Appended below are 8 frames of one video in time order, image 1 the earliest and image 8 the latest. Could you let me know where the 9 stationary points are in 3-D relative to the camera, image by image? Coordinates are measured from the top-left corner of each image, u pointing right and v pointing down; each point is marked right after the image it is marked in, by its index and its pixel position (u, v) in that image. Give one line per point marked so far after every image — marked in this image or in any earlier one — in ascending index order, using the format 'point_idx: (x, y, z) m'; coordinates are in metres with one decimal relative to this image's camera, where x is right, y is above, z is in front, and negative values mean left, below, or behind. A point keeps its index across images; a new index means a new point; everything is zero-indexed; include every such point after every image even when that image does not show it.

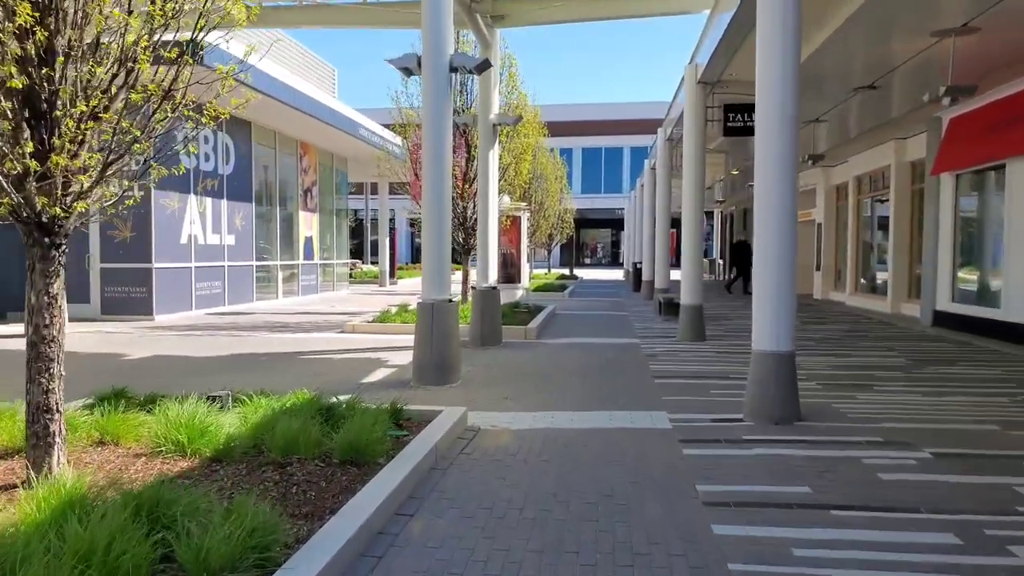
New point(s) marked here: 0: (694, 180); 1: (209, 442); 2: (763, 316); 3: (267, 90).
0: (+2.3, +1.3, +12.9) m
1: (-1.5, -0.7, +5.1) m
2: (+1.6, -0.2, +6.8) m
3: (-4.4, +3.4, +16.1) m
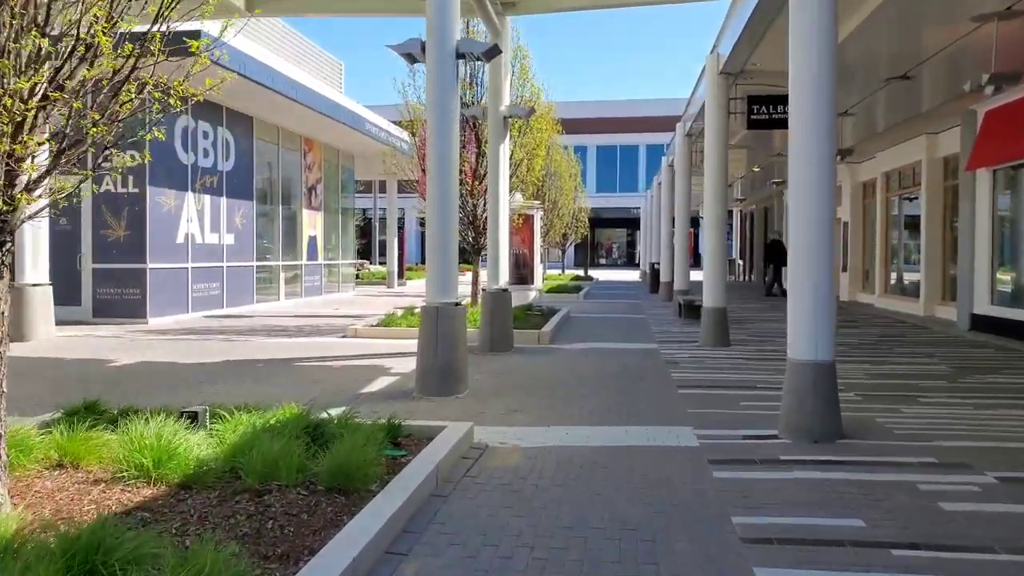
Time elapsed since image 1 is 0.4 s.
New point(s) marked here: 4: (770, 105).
0: (+2.4, +1.3, +12.3) m
1: (-1.4, -0.8, +4.4) m
2: (+1.7, -0.2, +6.1) m
3: (-4.2, +3.4, +15.6) m
4: (+3.1, +2.2, +12.4) m
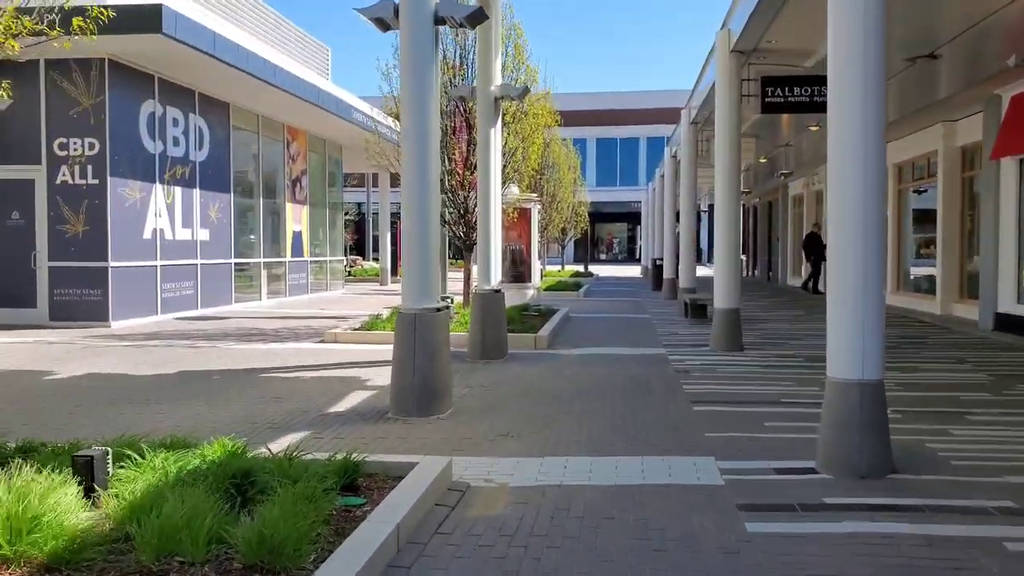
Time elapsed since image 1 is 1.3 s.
0: (+2.3, +1.3, +11.2) m
1: (-1.5, -0.8, +3.4) m
2: (+1.6, -0.2, +5.1) m
3: (-4.3, +3.4, +14.5) m
4: (+3.0, +2.2, +11.4) m
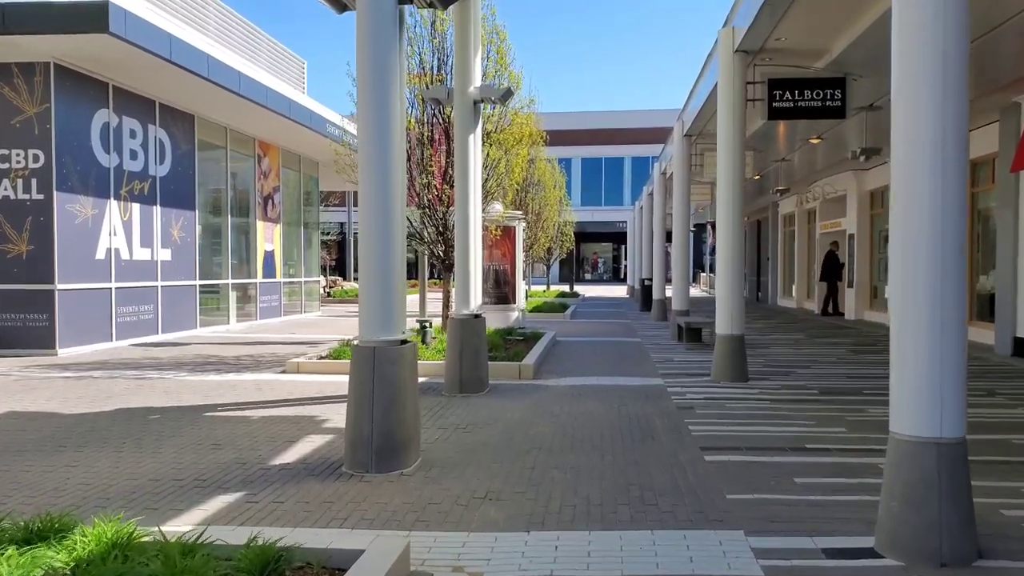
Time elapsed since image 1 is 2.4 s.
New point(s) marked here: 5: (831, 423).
0: (+2.2, +1.1, +10.2) m
1: (-1.6, -0.9, +2.3) m
2: (+1.5, -0.4, +4.0) m
3: (-4.5, +3.1, +13.4) m
4: (+2.8, +2.0, +10.4) m
5: (+2.3, -1.0, +7.5) m
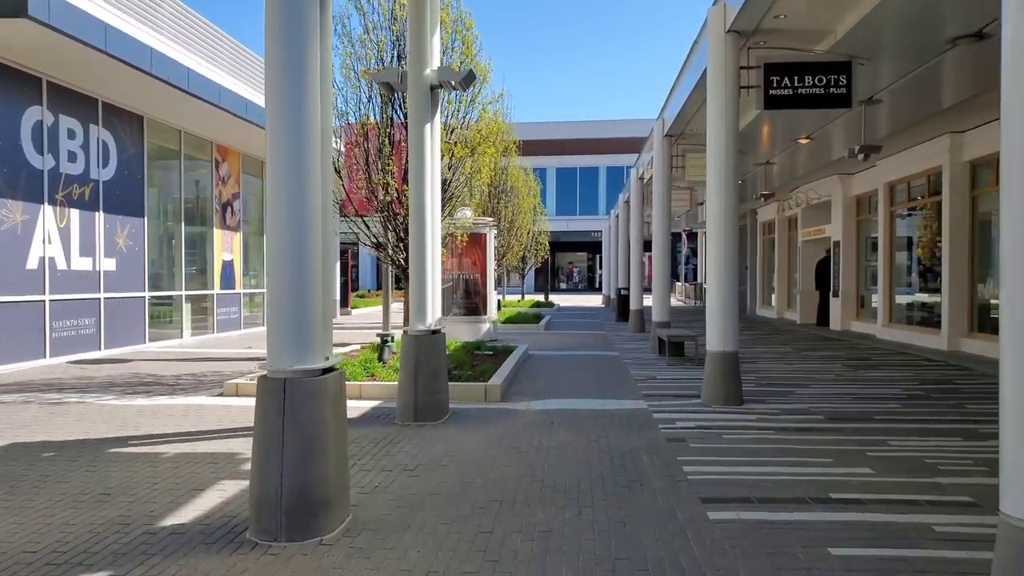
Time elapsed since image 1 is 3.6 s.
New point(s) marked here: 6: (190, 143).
0: (+1.8, +1.0, +9.0) m
1: (-1.7, -0.9, +1.0) m
2: (+1.3, -0.4, +2.8) m
3: (-4.9, +2.9, +12.1) m
4: (+2.5, +1.9, +9.2) m
5: (+2.1, -1.1, +6.3) m
6: (-5.8, +2.6, +18.8) m
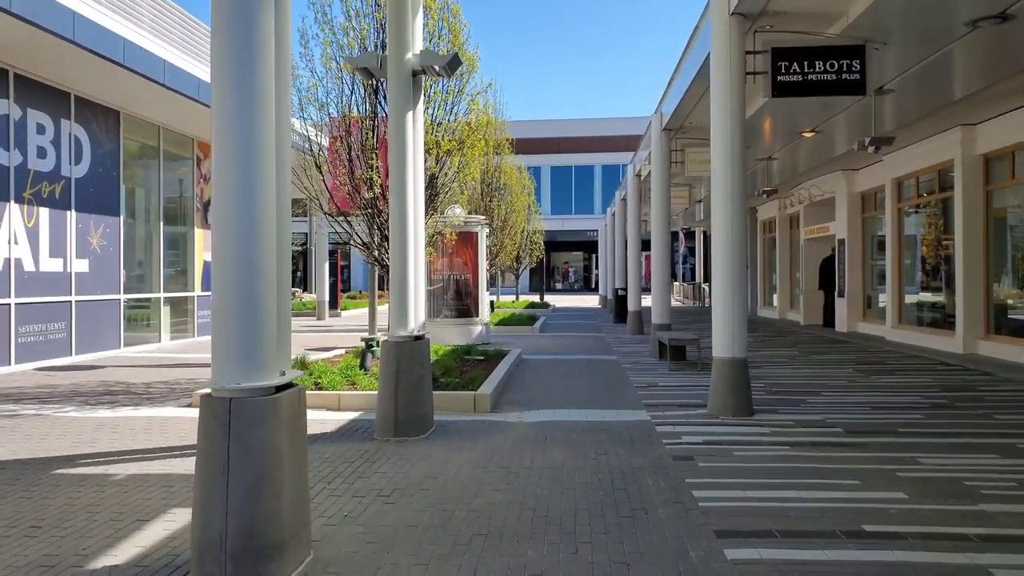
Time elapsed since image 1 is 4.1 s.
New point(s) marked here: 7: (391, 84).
0: (+1.8, +1.0, +8.3) m
1: (-1.7, -0.9, +0.3) m
2: (+1.3, -0.4, +2.1) m
3: (-5.0, +2.9, +11.4) m
4: (+2.4, +1.9, +8.5) m
5: (+2.0, -1.1, +5.6) m
6: (-6.0, +2.6, +18.1) m
7: (-0.9, +1.5, +7.6) m
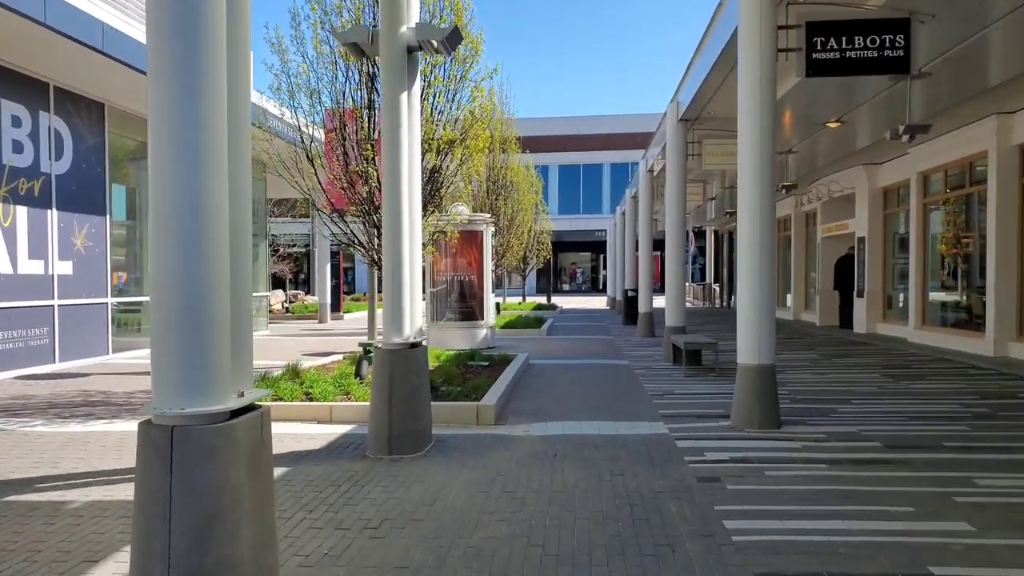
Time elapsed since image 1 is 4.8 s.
0: (+1.8, +1.0, +7.6) m
1: (-1.7, -1.0, -0.4) m
2: (+1.3, -0.4, +1.4) m
3: (-5.0, +2.8, +10.7) m
4: (+2.4, +1.9, +7.8) m
5: (+2.0, -1.1, +4.9) m
6: (-5.9, +2.5, +17.4) m
7: (-0.9, +1.5, +6.9) m
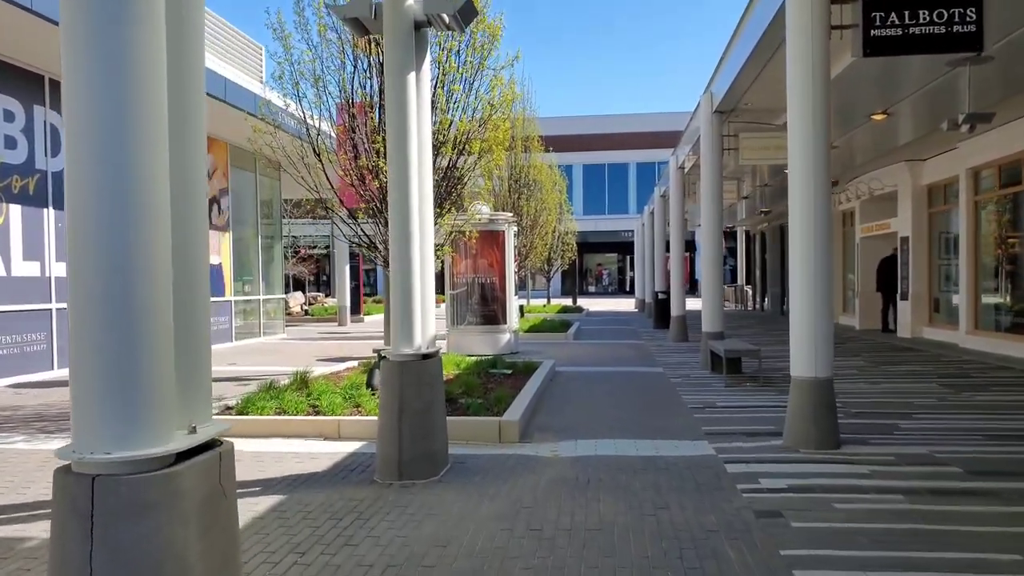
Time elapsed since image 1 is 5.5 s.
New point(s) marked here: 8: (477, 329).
0: (+2.0, +1.0, +6.7) m
1: (-1.8, -1.0, -1.2) m
2: (+1.3, -0.4, +0.6) m
3: (-4.8, +2.8, +10.0) m
4: (+2.6, +1.8, +6.9) m
5: (+2.1, -1.1, +4.0) m
6: (-5.5, +2.5, +16.8) m
7: (-0.7, +1.5, +6.1) m
8: (-0.5, -0.6, +15.3) m
